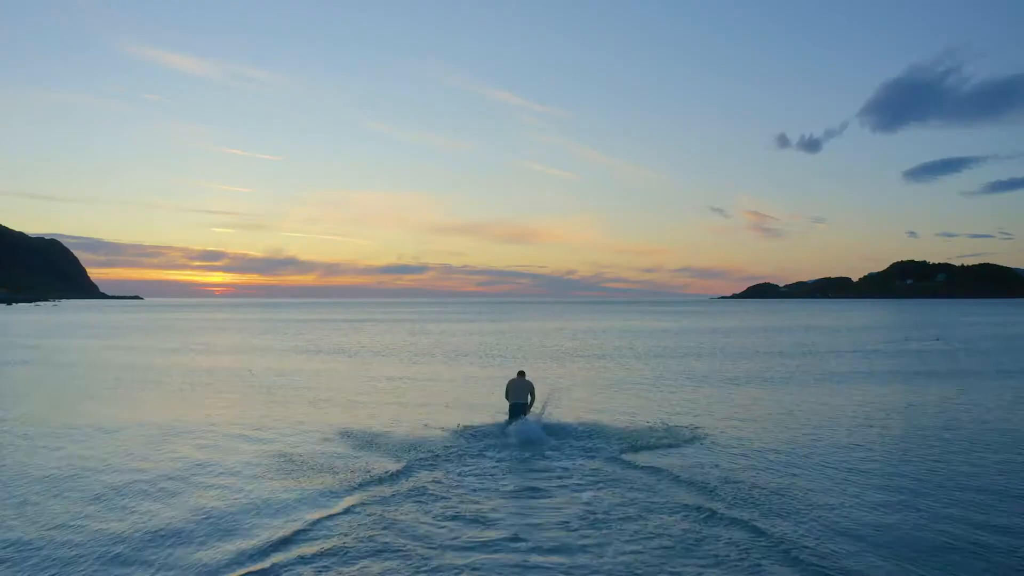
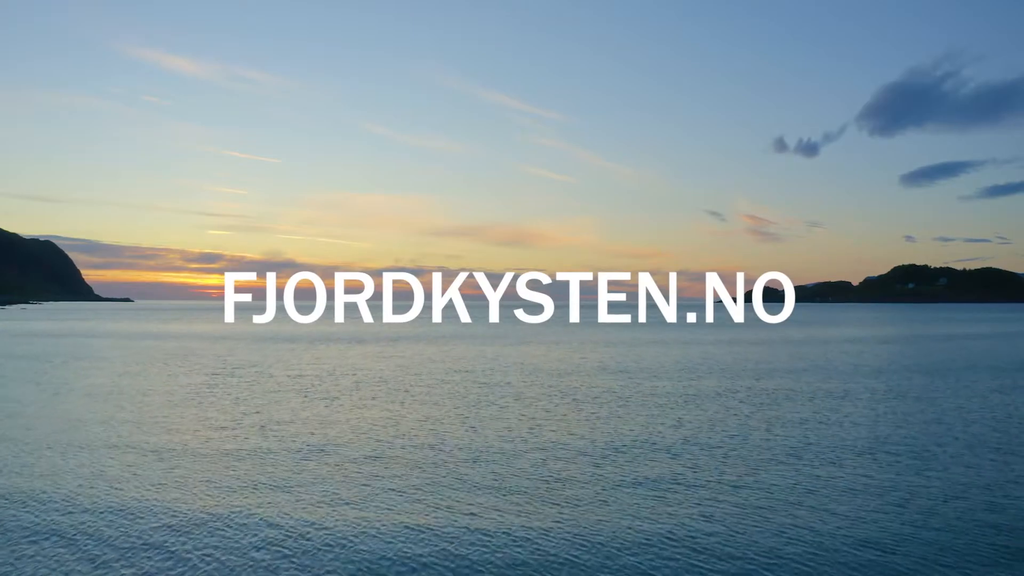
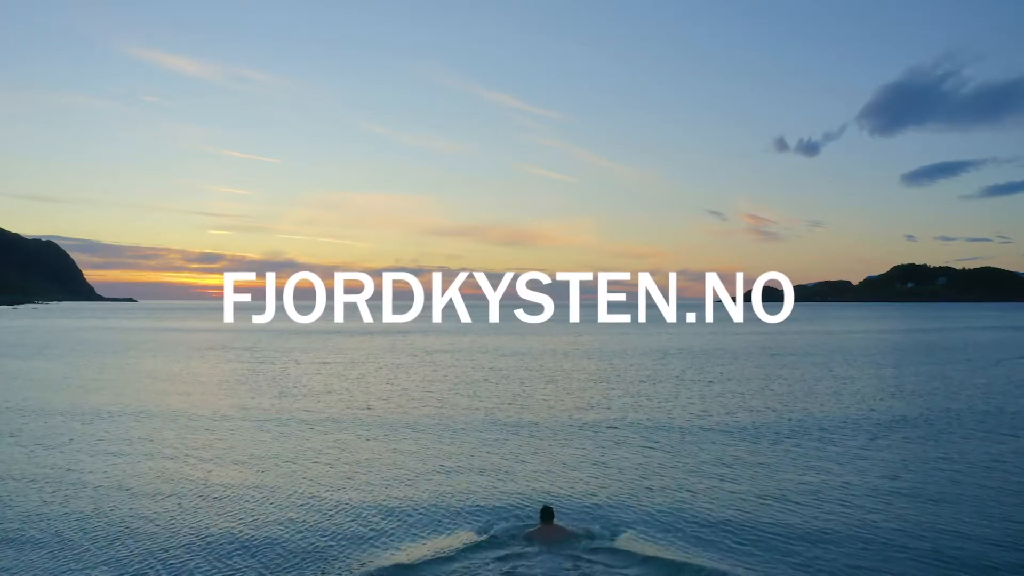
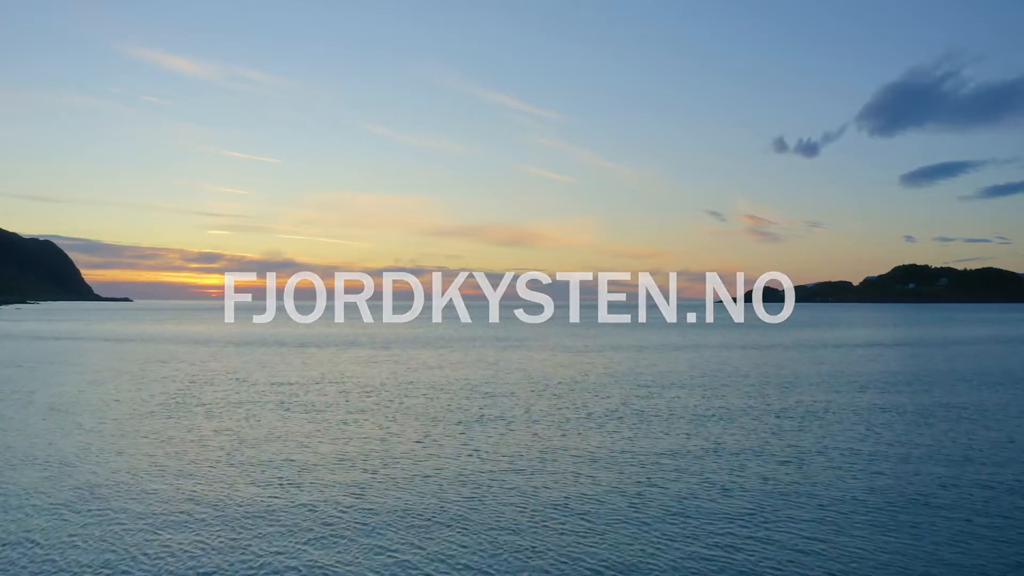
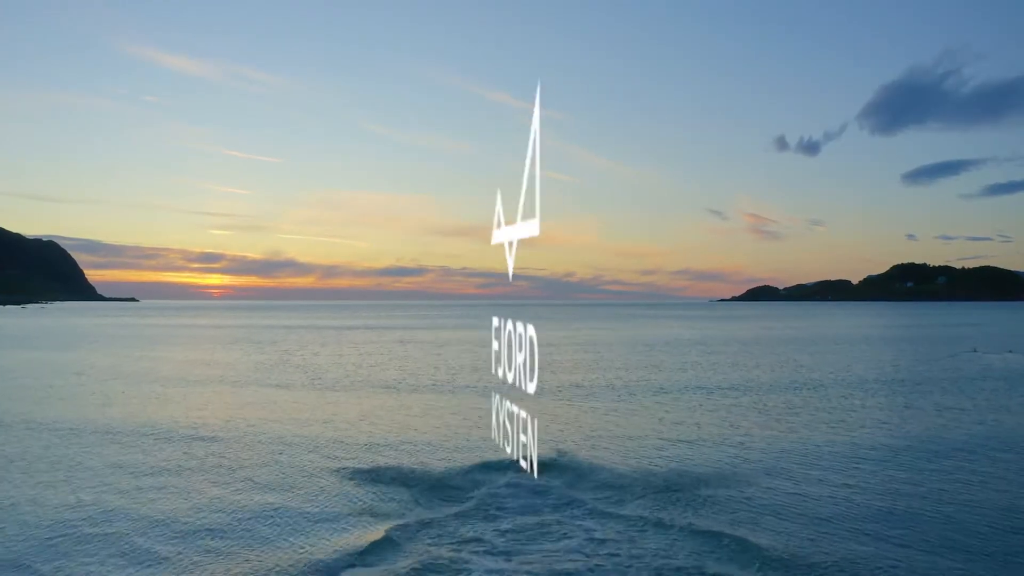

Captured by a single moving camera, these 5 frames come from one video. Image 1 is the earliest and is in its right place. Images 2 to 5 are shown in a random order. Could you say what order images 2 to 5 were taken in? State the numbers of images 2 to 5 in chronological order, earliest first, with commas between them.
5, 3, 2, 4
